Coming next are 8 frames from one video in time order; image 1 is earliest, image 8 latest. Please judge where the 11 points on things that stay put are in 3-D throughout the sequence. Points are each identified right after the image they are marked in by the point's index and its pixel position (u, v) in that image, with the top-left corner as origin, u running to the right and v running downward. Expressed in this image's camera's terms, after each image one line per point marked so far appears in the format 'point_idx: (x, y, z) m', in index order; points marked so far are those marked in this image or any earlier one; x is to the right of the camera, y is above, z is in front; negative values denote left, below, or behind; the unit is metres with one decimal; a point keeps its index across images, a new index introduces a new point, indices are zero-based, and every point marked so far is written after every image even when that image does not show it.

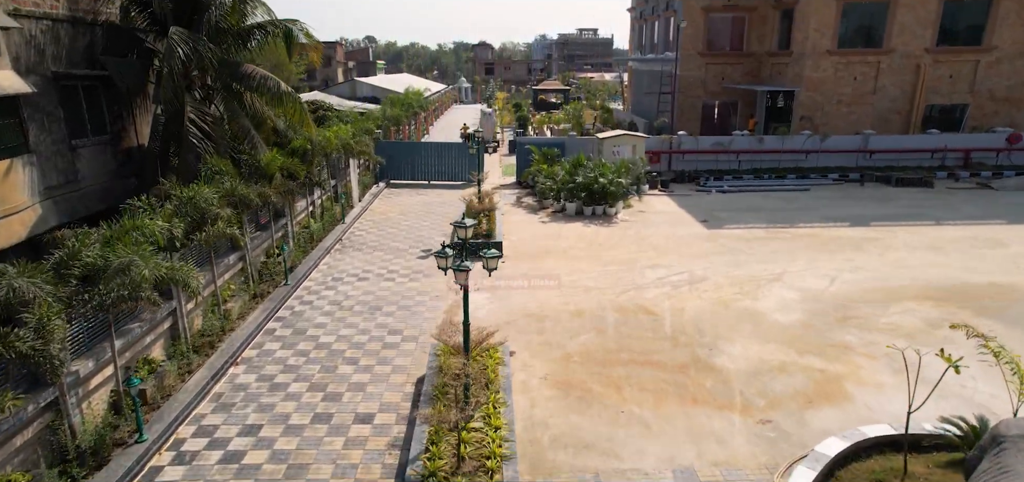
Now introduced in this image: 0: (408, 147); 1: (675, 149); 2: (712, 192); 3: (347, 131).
0: (-3.2, +2.9, +18.9) m
1: (+5.1, +2.9, +19.0) m
2: (+5.8, +1.4, +17.3) m
3: (-4.1, +2.8, +15.1) m
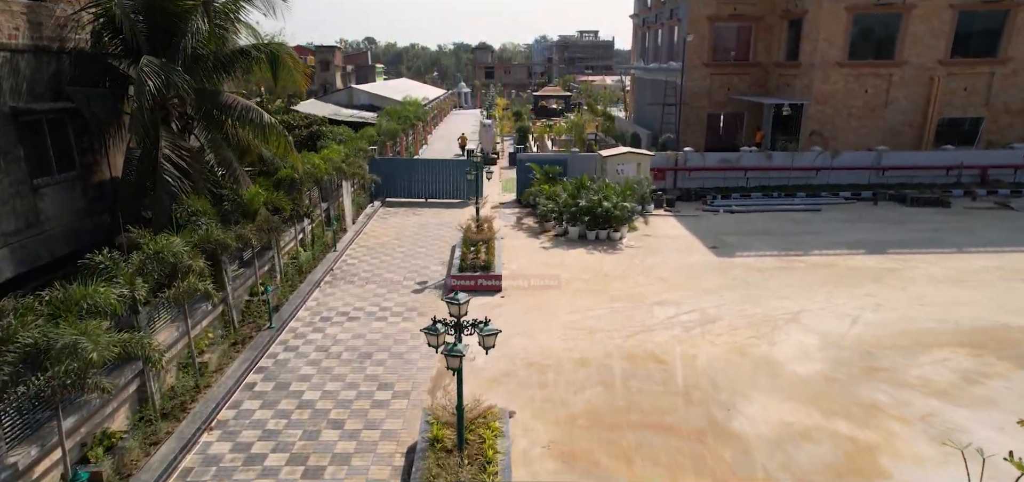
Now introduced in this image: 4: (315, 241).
0: (-3.2, +2.3, +18.2) m
1: (+5.1, +2.3, +18.3) m
2: (+5.8, +0.8, +16.7) m
3: (-4.1, +2.1, +14.5) m
4: (-4.3, -0.1, +13.0) m
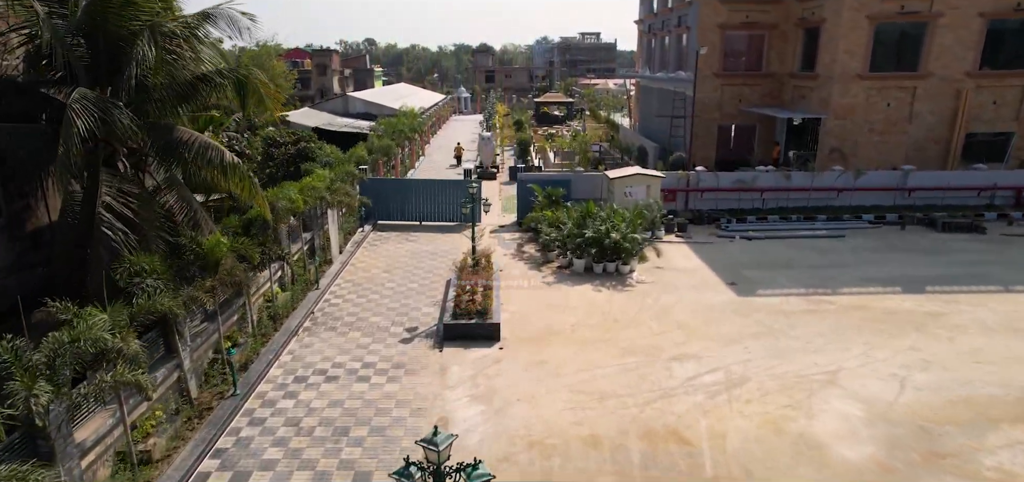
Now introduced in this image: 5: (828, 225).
0: (-3.2, +1.6, +17.1) m
1: (+5.1, +1.5, +17.1) m
2: (+5.8, +0.1, +15.5) m
3: (-4.1, +1.4, +13.3) m
4: (-4.3, -0.8, +11.8) m
5: (+8.5, +0.5, +16.1) m
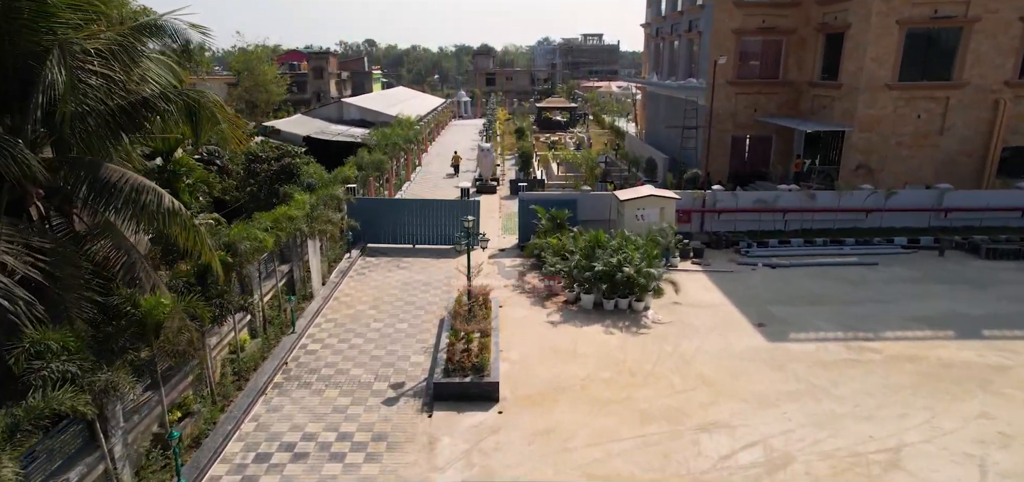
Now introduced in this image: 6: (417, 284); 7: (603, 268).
0: (-3.2, +0.9, +15.7) m
1: (+5.2, +0.9, +15.8) m
2: (+5.8, -0.6, +14.1) m
3: (-4.1, +0.8, +11.9) m
4: (-4.3, -1.4, +10.5) m
5: (+8.5, -0.2, +14.7) m
6: (-2.1, -1.0, +13.3) m
7: (+1.8, -0.5, +11.6) m
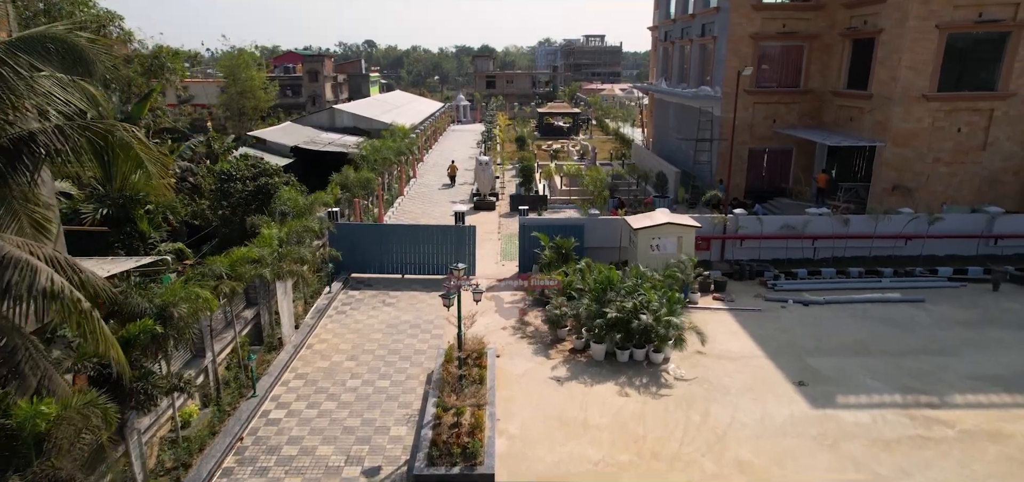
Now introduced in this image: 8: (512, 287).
0: (-3.2, +0.2, +14.1) m
1: (+5.2, +0.2, +14.2) m
2: (+5.8, -1.3, +12.5) m
3: (-4.1, +0.1, +10.4) m
4: (-4.3, -2.1, +8.9) m
5: (+8.5, -0.9, +13.1) m
6: (-2.1, -1.7, +11.7) m
7: (+1.8, -1.2, +10.0) m
8: (0.0, -1.1, +13.7) m
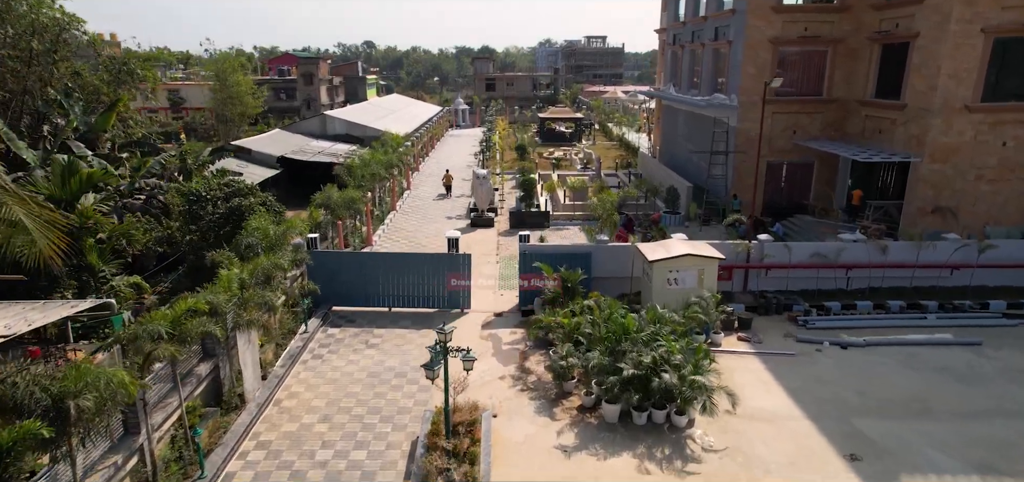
0: (-3.2, -0.4, +12.7) m
1: (+5.1, -0.5, +12.7) m
2: (+5.8, -1.9, +11.1) m
3: (-4.2, -0.6, +8.9) m
4: (-4.3, -2.8, +7.4) m
5: (+8.5, -1.5, +11.6) m
6: (-2.1, -2.3, +10.3) m
7: (+1.7, -1.9, +8.5) m
8: (0.0, -1.7, +12.3) m
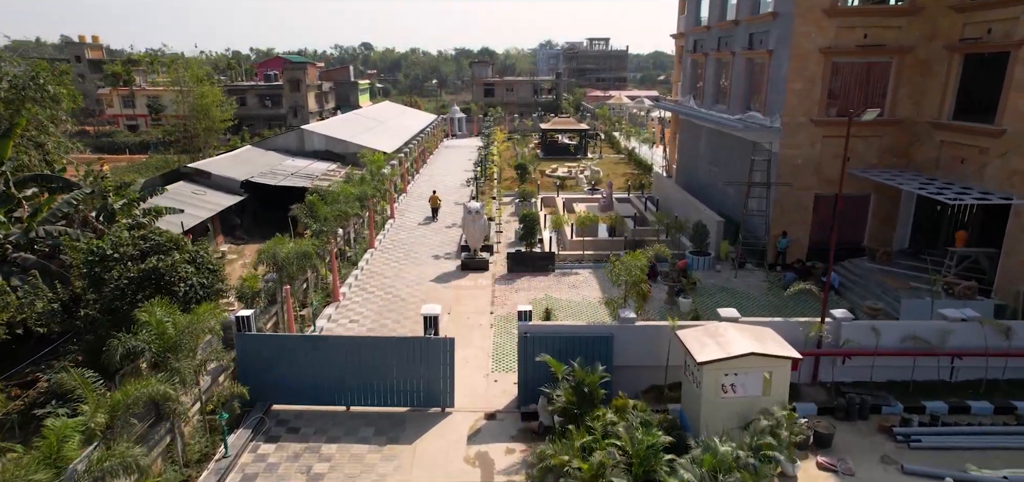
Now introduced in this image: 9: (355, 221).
0: (-3.3, -1.7, +9.5) m
1: (+5.1, -1.7, +9.5) m
2: (+5.7, -3.2, +7.9) m
3: (-4.2, -1.9, +5.8) m
4: (-4.4, -4.0, +4.3) m
5: (+8.4, -2.8, +8.5) m
6: (-2.2, -3.6, +7.1) m
7: (+1.7, -3.1, +5.3) m
8: (-0.1, -3.0, +9.1) m
9: (-4.4, +0.6, +17.1) m
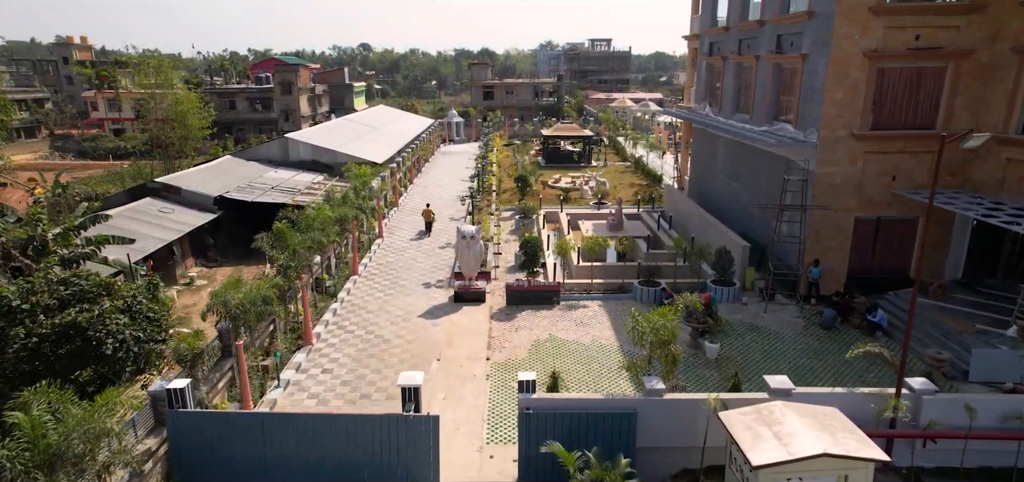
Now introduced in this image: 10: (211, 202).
0: (-3.3, -2.4, +7.6) m
1: (+5.1, -2.4, +7.6) m
2: (+5.7, -3.9, +6.0) m
3: (-4.2, -2.5, +3.8) m
4: (-4.4, -4.7, +2.4) m
5: (+8.4, -3.5, +6.6) m
6: (-2.2, -4.3, +5.2) m
7: (+1.7, -3.8, +3.4) m
8: (-0.1, -3.7, +7.2) m
9: (-4.4, -0.1, +15.1) m
10: (-9.6, +1.2, +19.2) m
